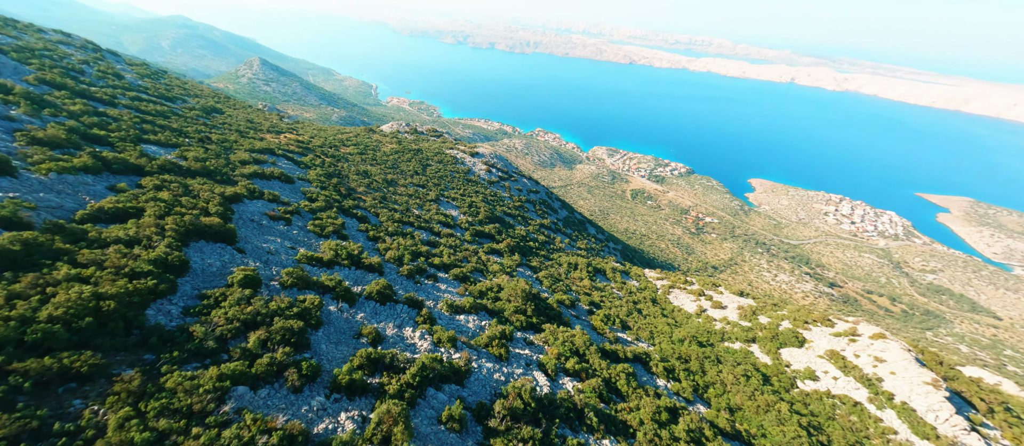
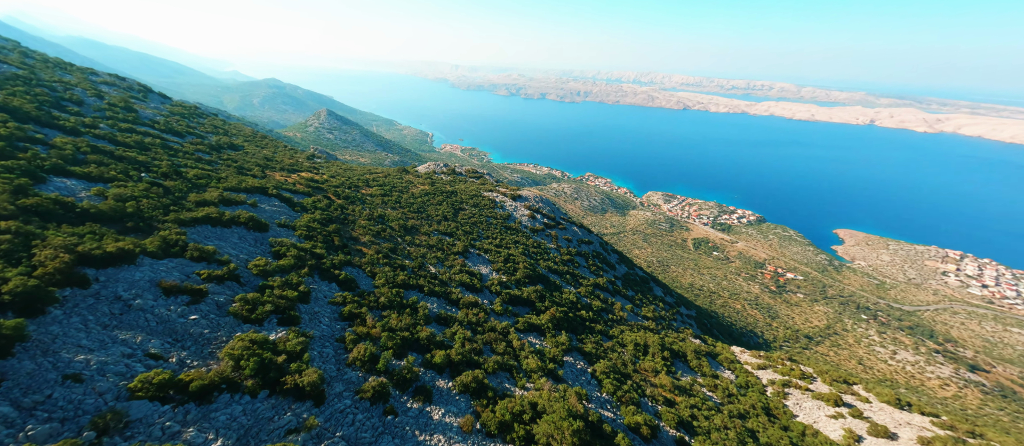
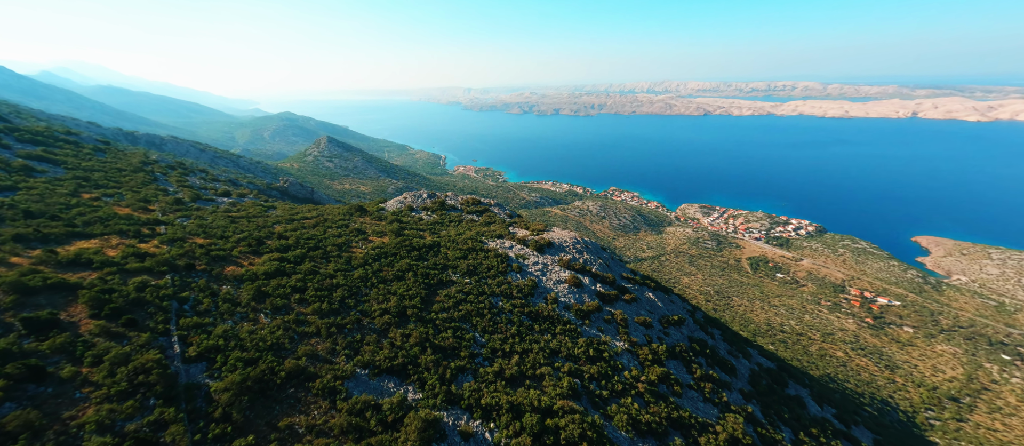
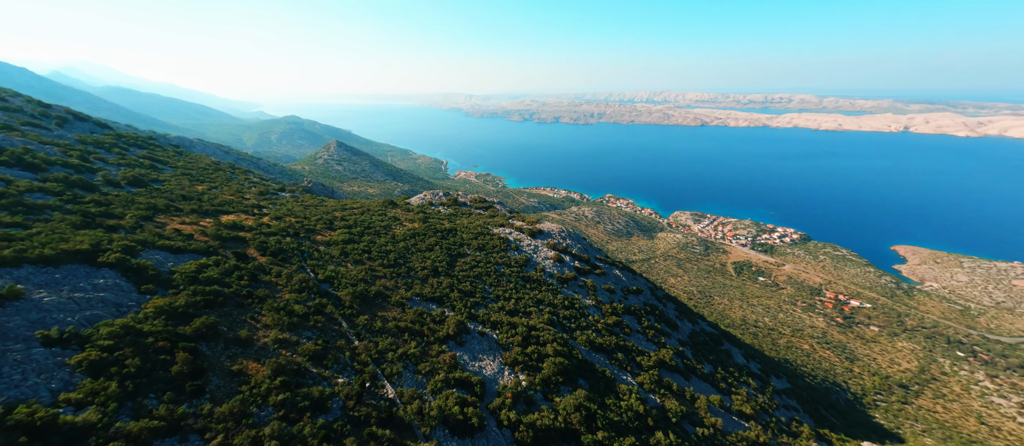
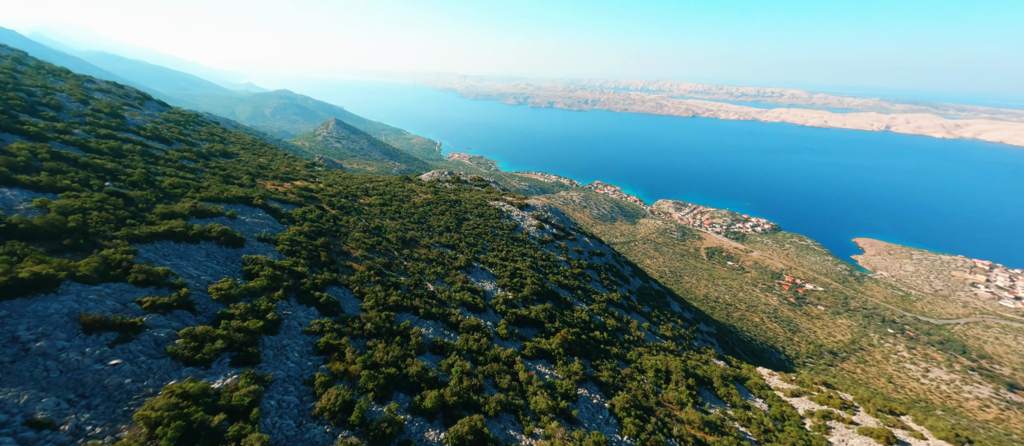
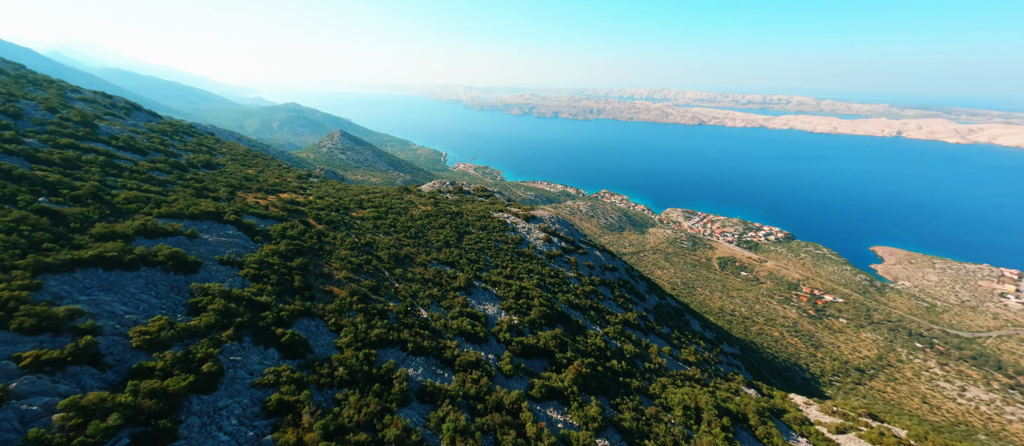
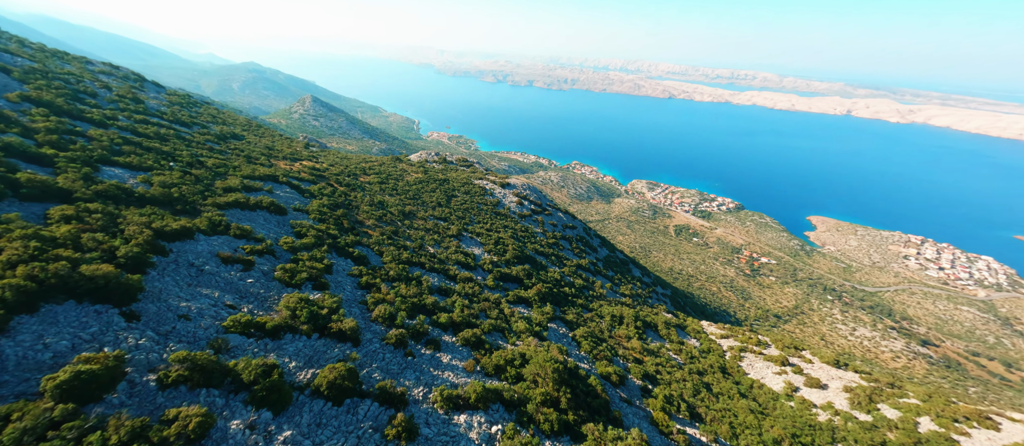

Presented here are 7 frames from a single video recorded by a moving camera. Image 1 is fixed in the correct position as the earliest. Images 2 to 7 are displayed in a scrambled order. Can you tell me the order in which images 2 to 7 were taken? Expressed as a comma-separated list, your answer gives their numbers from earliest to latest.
7, 2, 5, 6, 4, 3
